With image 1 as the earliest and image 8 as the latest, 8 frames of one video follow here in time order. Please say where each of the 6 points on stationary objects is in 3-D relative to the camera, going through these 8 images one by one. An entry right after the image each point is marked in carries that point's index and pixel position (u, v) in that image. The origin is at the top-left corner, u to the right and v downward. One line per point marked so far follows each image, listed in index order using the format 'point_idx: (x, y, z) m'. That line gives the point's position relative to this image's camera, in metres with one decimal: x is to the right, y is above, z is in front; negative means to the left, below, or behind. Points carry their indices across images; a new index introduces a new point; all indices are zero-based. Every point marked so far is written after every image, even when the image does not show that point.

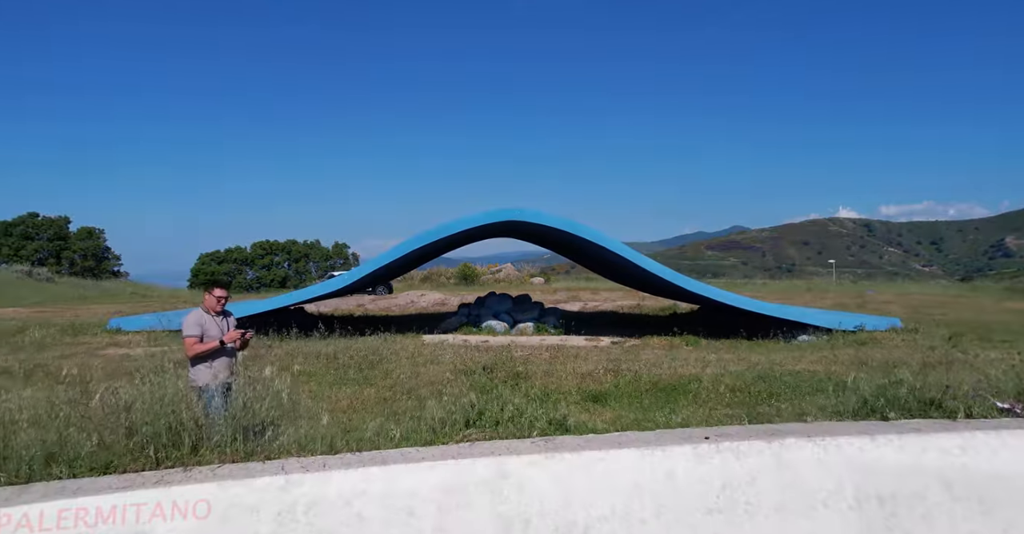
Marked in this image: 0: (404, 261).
0: (-1.9, +0.1, +11.1) m
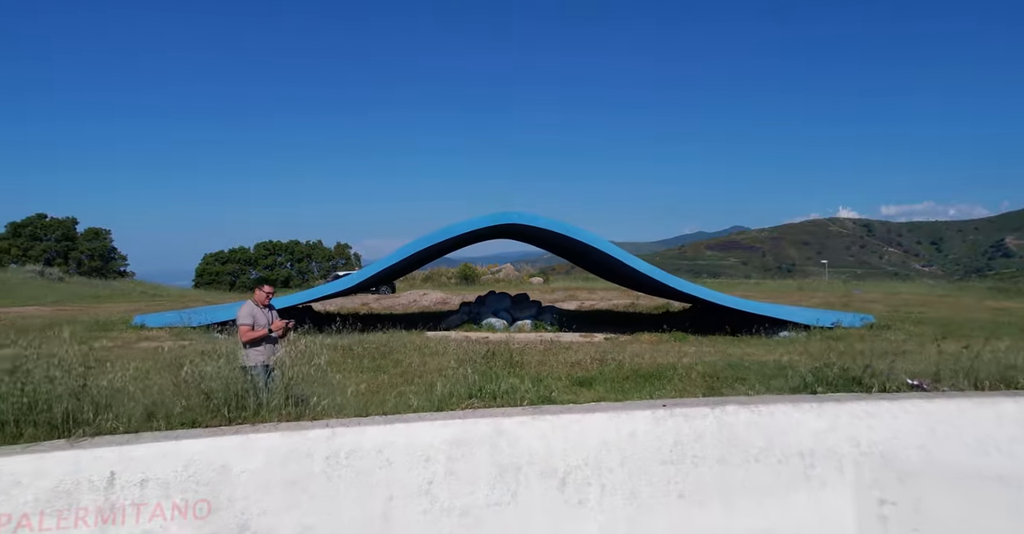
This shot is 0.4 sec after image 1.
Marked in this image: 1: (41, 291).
0: (-1.9, +0.1, +11.6) m
1: (-13.0, -0.7, +17.4) m
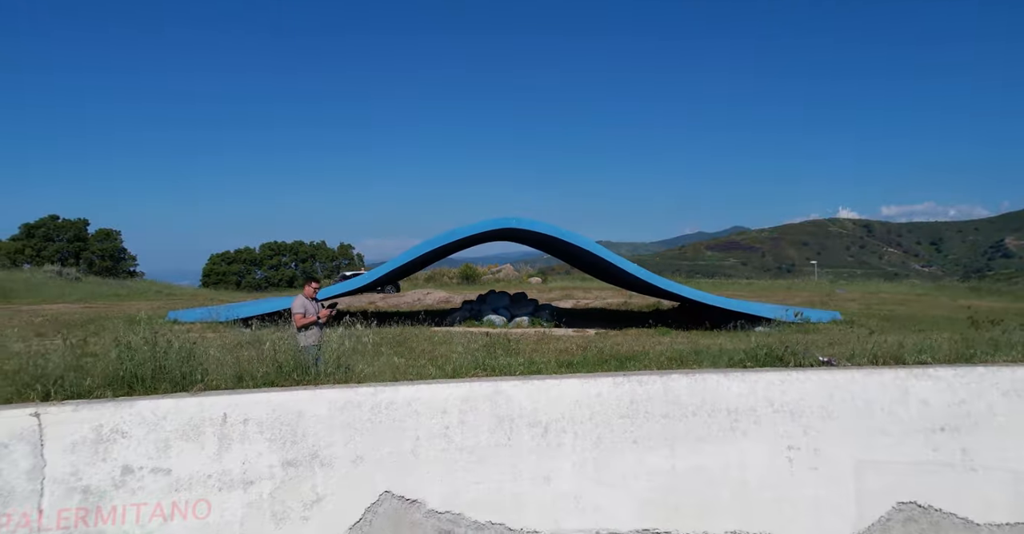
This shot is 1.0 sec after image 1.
0: (-1.9, +0.1, +12.5) m
1: (-13.0, -0.7, +18.3) m
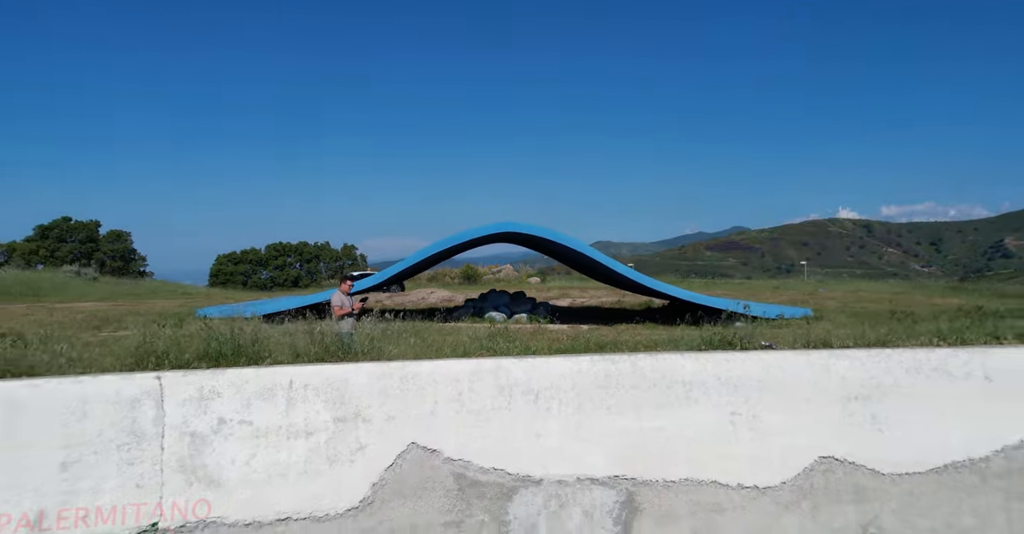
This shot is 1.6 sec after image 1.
0: (-2.0, +0.1, +13.5) m
1: (-13.0, -0.7, +19.3) m
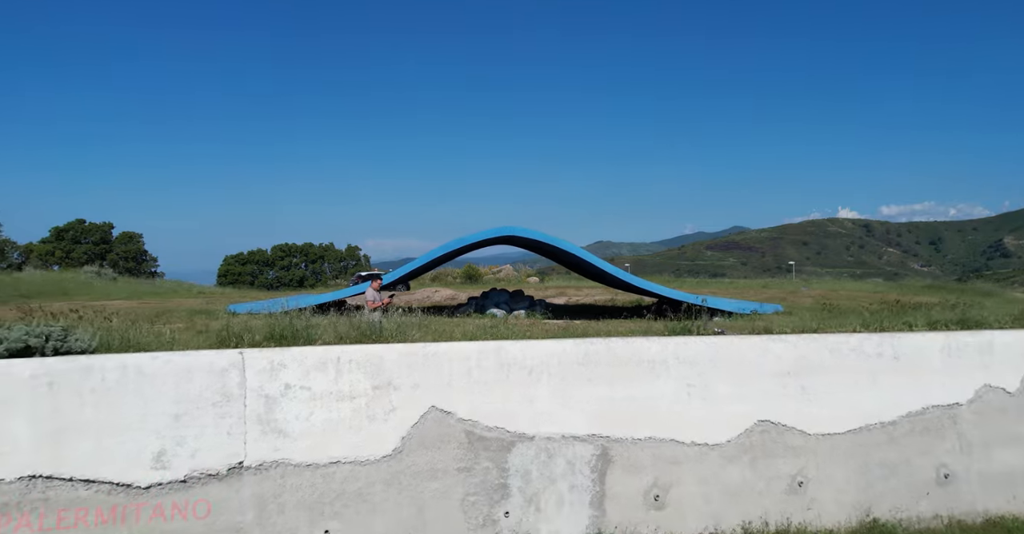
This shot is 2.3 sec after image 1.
0: (-2.0, +0.1, +14.6) m
1: (-13.1, -0.7, +20.4) m
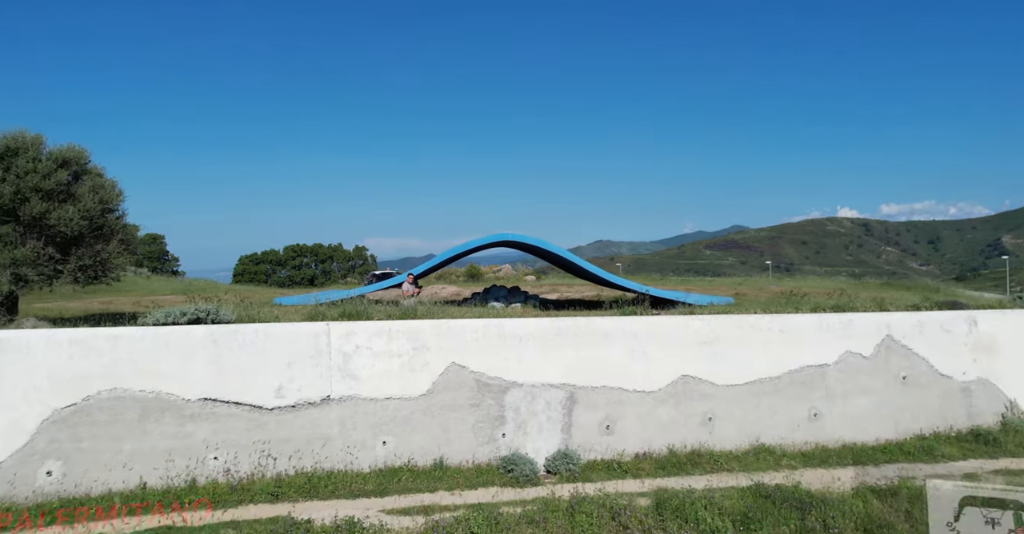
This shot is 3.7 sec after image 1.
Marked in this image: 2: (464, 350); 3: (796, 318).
0: (-2.0, +0.1, +17.1) m
1: (-13.1, -0.7, +22.9) m
2: (-0.6, -1.0, +7.7) m
3: (+3.9, -0.7, +8.5) m
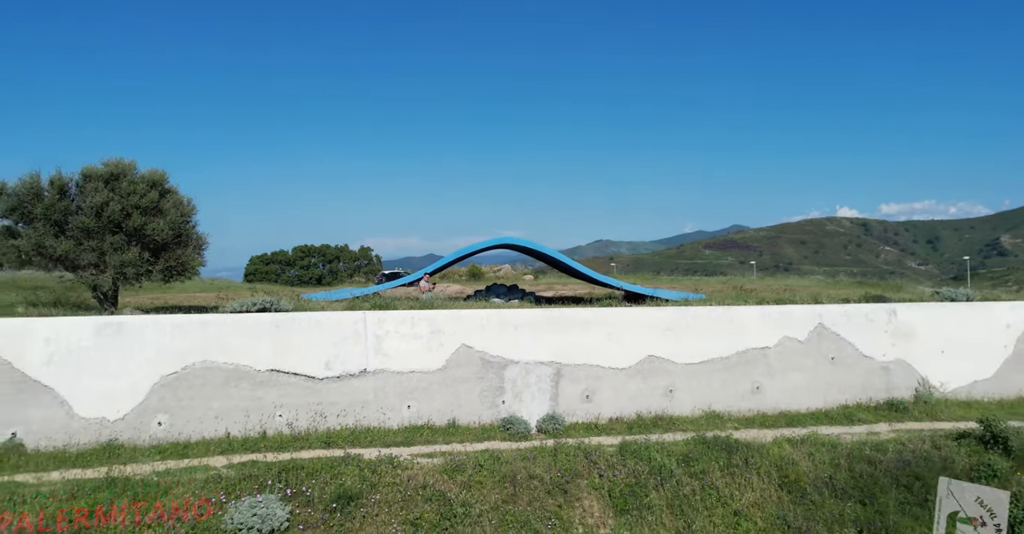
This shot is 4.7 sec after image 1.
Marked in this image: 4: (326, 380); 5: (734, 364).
0: (-2.1, +0.1, +19.0) m
1: (-13.1, -0.7, +24.8) m
2: (-0.6, -1.0, +9.6) m
3: (+3.8, -0.7, +10.5) m
4: (-2.6, -1.6, +8.7) m
5: (+3.6, -1.6, +10.3) m
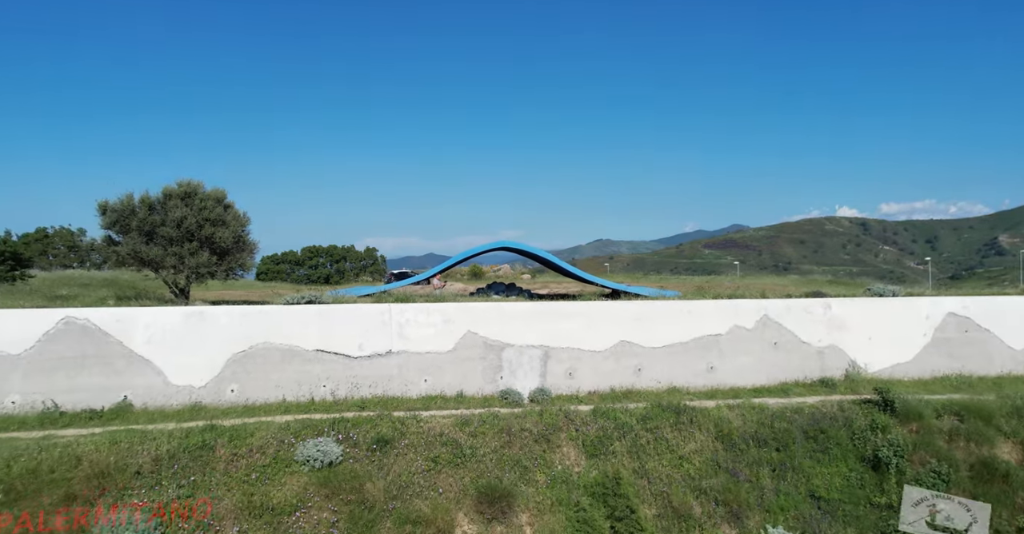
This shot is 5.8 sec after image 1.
0: (-2.1, +0.1, +21.1) m
1: (-13.2, -0.7, +26.9) m
2: (-0.7, -1.0, +11.7) m
3: (+3.8, -0.7, +12.6) m
4: (-2.6, -1.6, +10.9) m
5: (+3.6, -1.6, +12.5) m
